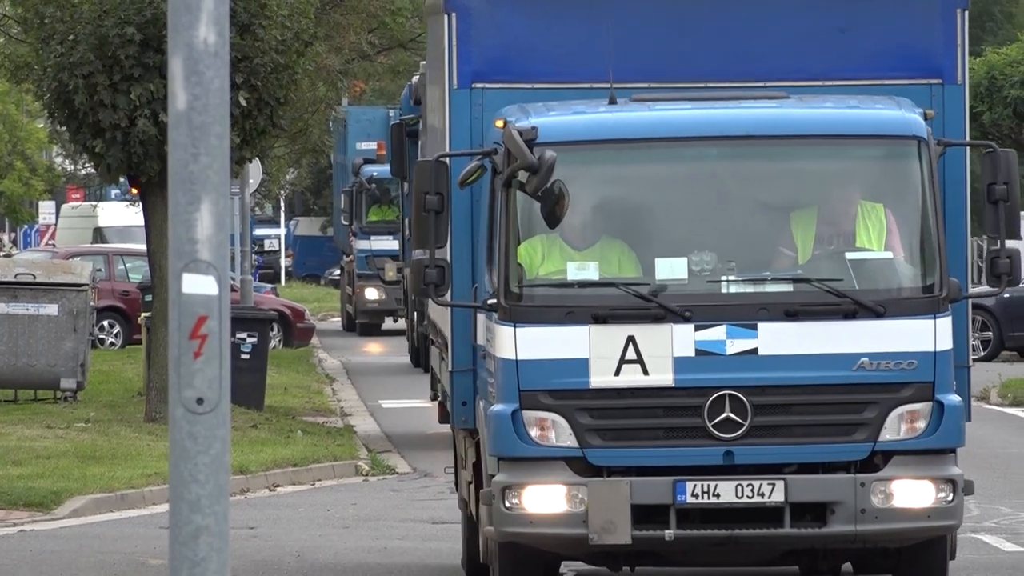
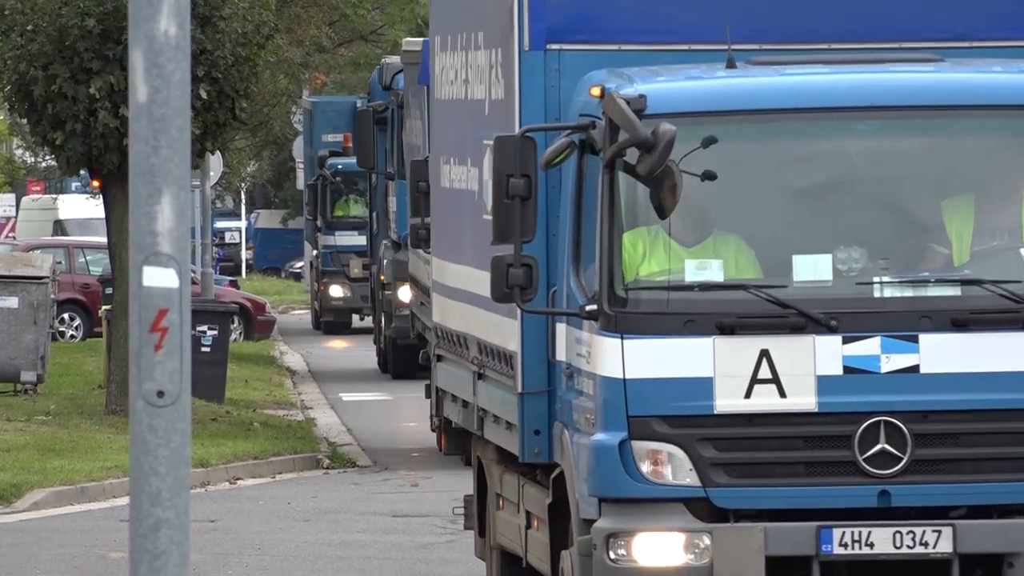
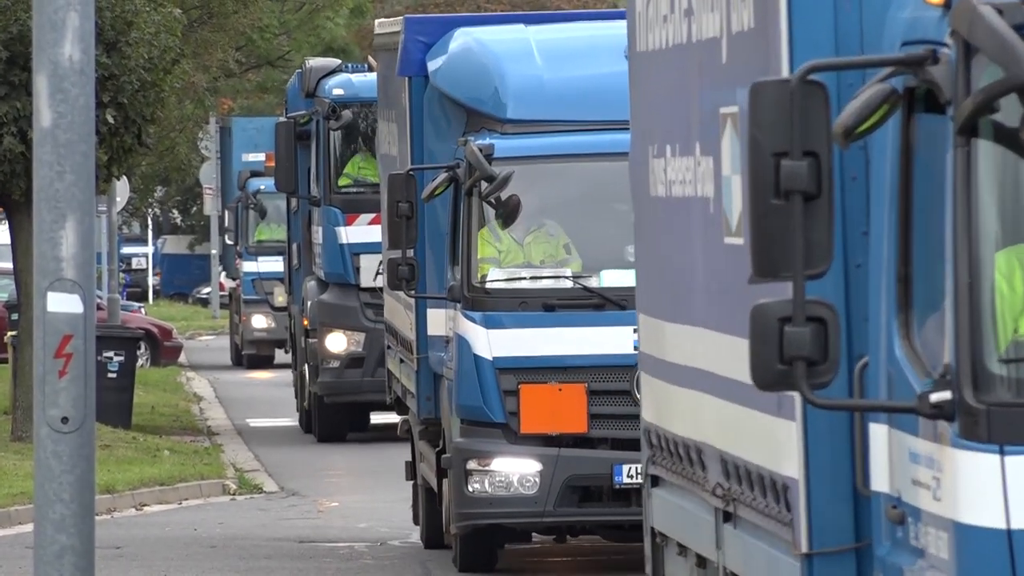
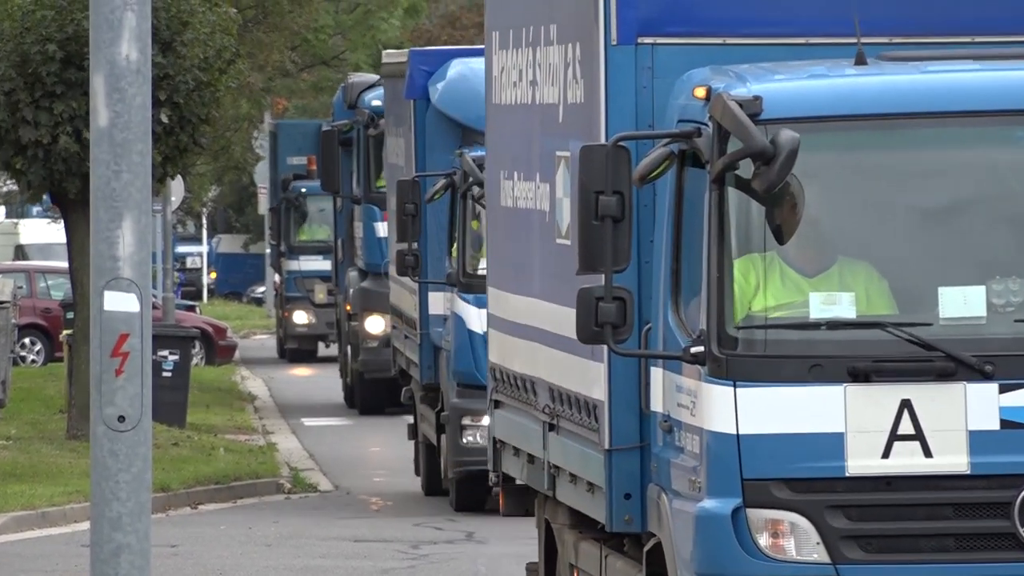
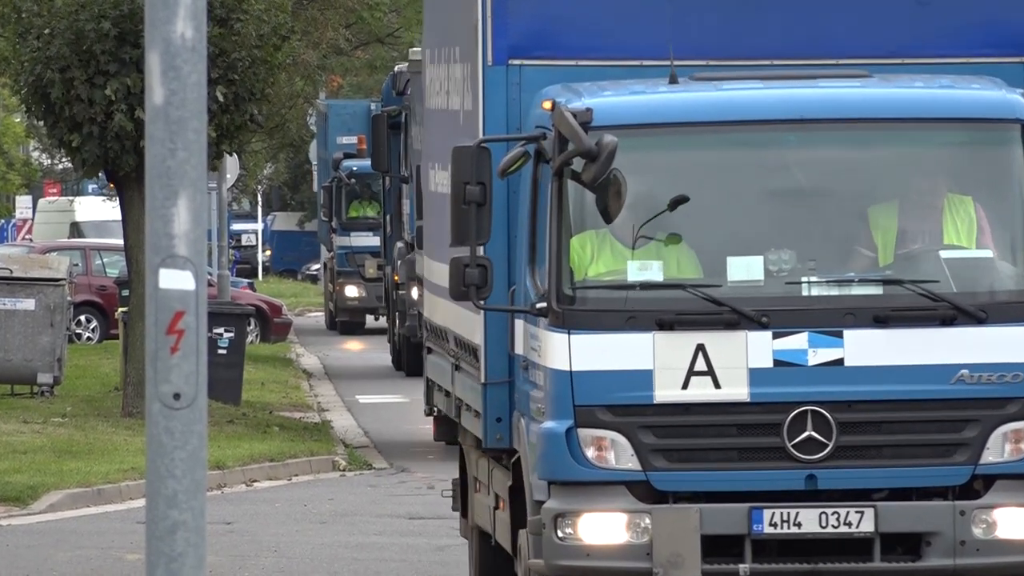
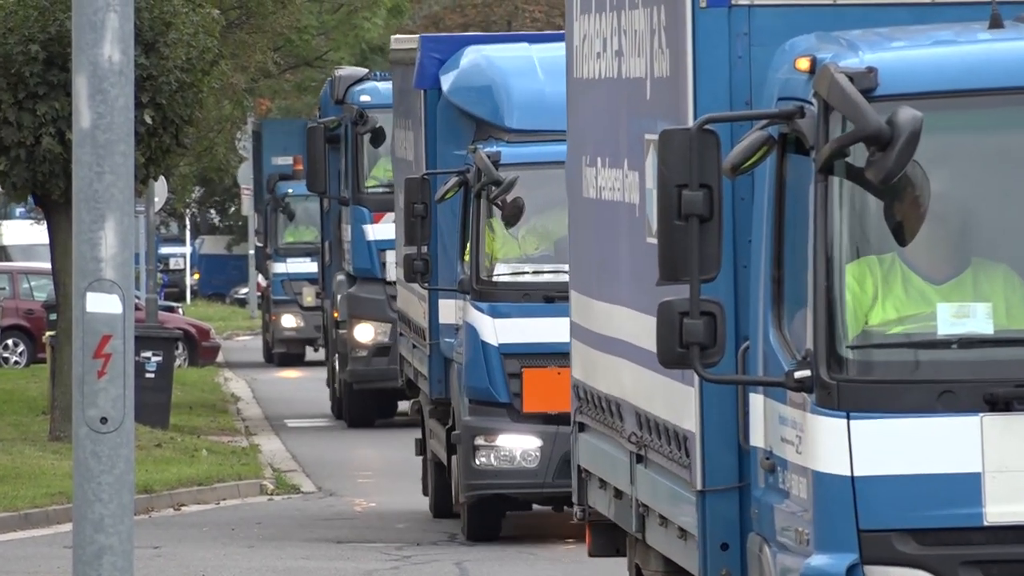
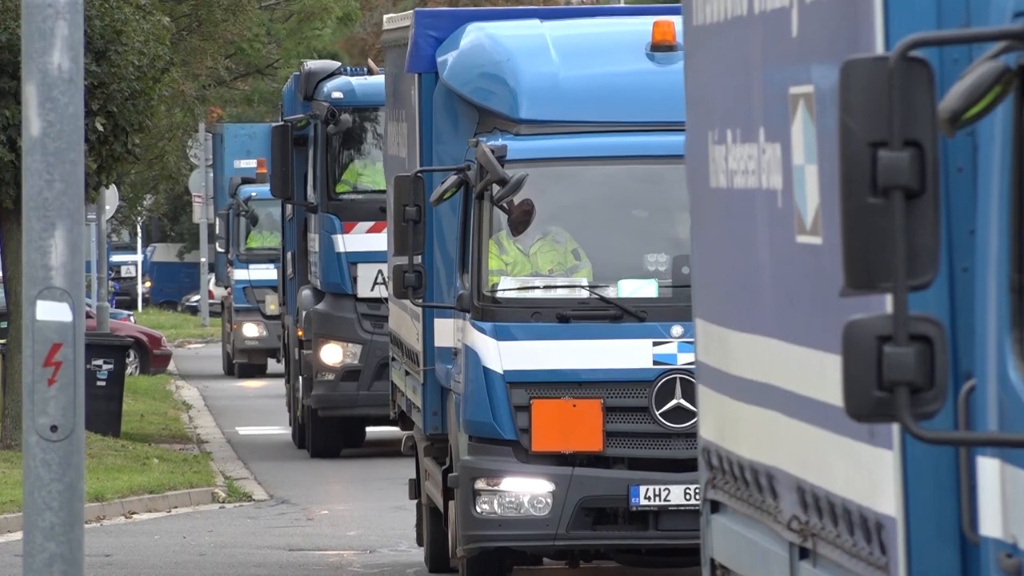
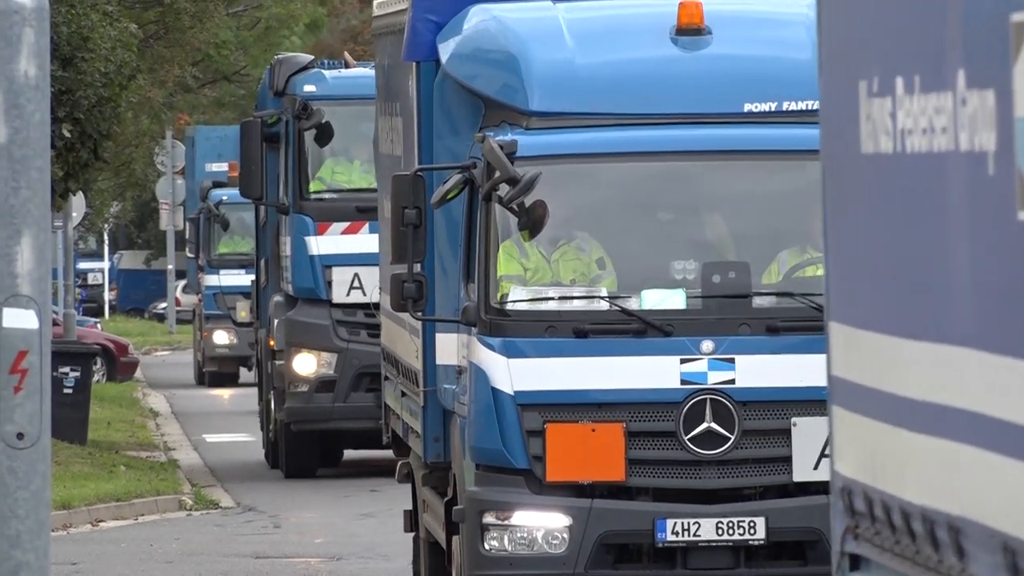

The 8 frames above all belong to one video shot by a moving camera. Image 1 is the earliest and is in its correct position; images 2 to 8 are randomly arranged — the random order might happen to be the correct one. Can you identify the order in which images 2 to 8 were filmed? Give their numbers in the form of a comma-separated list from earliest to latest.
5, 2, 4, 6, 3, 7, 8
